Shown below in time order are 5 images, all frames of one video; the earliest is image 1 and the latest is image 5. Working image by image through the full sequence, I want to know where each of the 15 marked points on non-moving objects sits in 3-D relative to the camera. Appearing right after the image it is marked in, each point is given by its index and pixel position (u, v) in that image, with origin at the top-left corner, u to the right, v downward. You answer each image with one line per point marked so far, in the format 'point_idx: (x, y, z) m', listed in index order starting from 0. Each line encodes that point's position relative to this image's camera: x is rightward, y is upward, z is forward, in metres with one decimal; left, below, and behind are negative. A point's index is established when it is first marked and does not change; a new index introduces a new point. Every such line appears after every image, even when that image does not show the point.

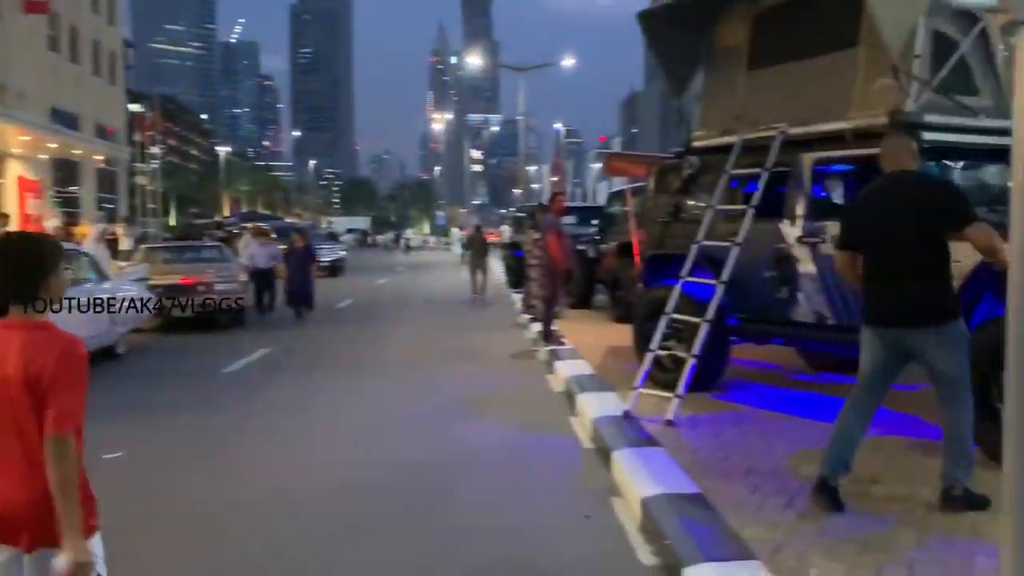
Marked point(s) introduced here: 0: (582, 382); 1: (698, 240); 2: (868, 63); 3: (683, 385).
0: (+0.7, -0.9, +8.8) m
1: (+1.6, +0.4, +7.4) m
2: (+2.8, +1.8, +6.9) m
3: (+1.3, -0.8, +6.8) m
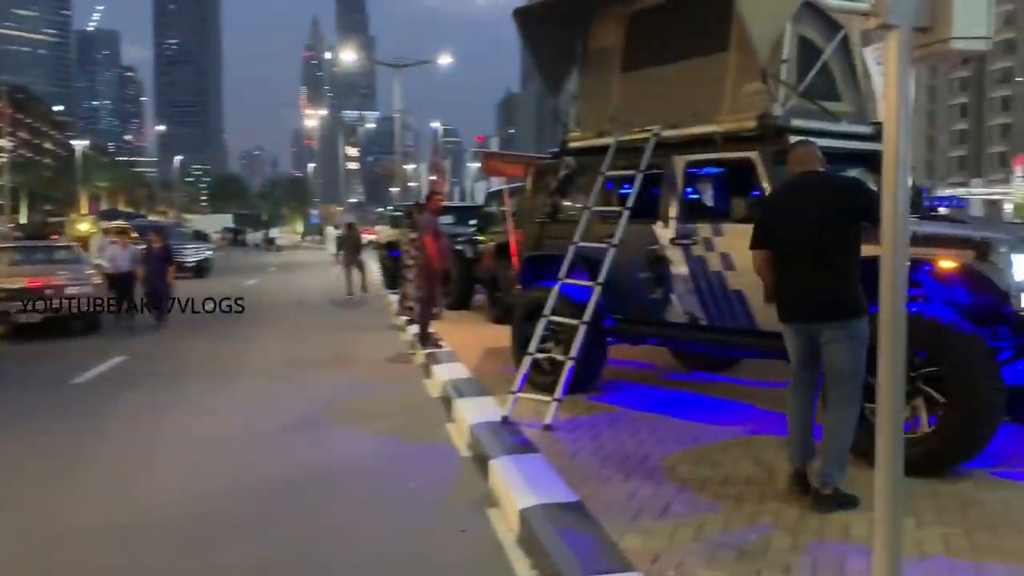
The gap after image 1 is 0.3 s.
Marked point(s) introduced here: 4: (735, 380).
0: (-0.5, -1.0, +8.6) m
1: (+0.5, +0.4, +7.3) m
2: (+1.8, +1.8, +7.0) m
3: (+0.4, -0.8, +6.7) m
4: (+2.2, -0.9, +8.7) m
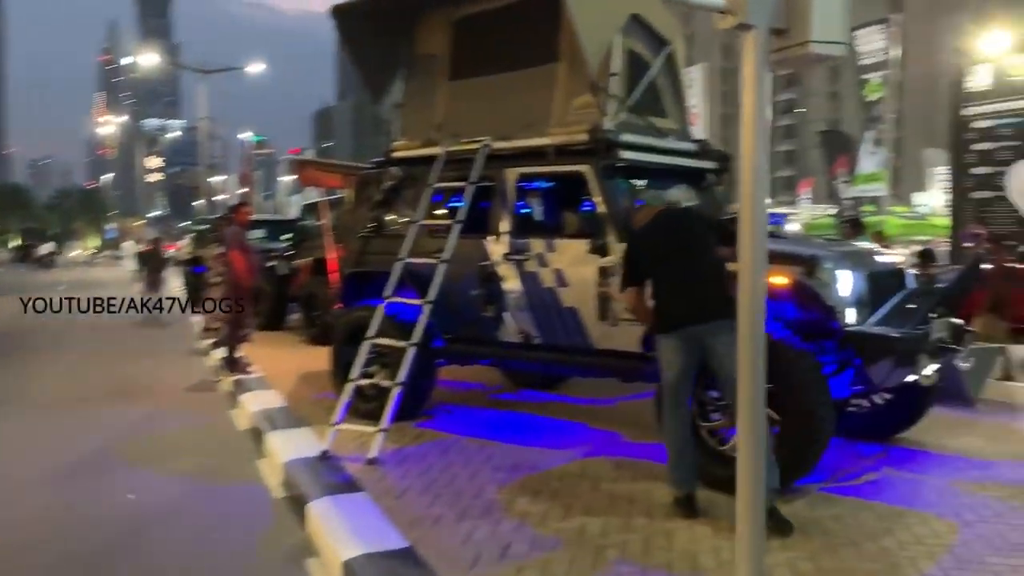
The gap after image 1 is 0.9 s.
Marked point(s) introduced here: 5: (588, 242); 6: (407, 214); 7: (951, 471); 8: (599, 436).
0: (-2.1, -1.1, +7.8) m
1: (-0.9, +0.2, +6.8) m
2: (+0.4, +1.6, +6.8) m
3: (-0.9, -0.9, +6.2) m
4: (+0.5, -1.1, +8.5) m
5: (+0.6, +0.3, +6.4) m
6: (-0.9, +0.6, +7.7) m
7: (+3.0, -1.2, +5.9) m
8: (+0.7, -1.2, +6.8) m
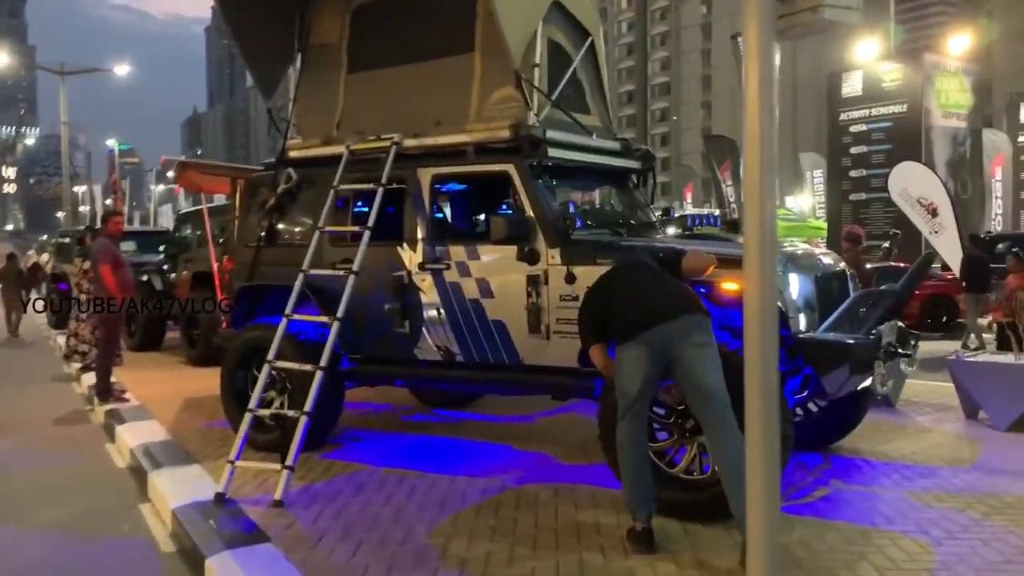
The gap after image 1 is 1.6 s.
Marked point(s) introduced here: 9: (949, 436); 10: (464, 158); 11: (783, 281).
0: (-2.8, -1.3, +6.9) m
1: (-1.4, +0.1, +6.0) m
2: (-0.2, +1.6, +6.2) m
3: (-1.3, -1.0, +5.4) m
4: (-0.3, -1.2, +7.9) m
5: (0.0, +0.3, +5.8) m
6: (-1.6, +0.5, +6.9) m
7: (+2.5, -1.2, +5.7) m
8: (+0.1, -1.2, +6.2) m
9: (+3.4, -1.2, +6.9) m
10: (-0.3, +0.9, +6.1) m
11: (+1.6, 0.0, +5.1) m
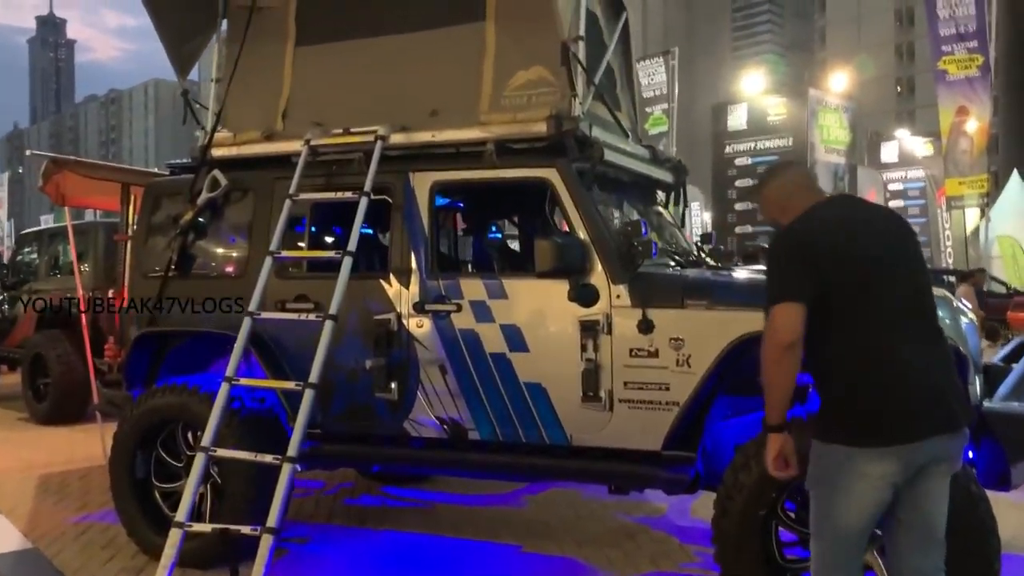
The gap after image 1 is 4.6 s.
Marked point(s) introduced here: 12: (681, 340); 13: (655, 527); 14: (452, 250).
0: (-2.7, -1.6, +4.7) m
1: (-1.2, -0.1, +4.2) m
2: (0.0, +1.3, +4.6) m
3: (-1.0, -1.2, +3.6) m
4: (-0.4, -1.5, +6.2) m
5: (+0.2, 0.0, +4.2) m
6: (-1.6, +0.3, +5.0) m
7: (+2.7, -1.5, +4.5) m
8: (+0.3, -1.5, +4.6) m
9: (+3.4, -1.5, +5.9) m
10: (-0.2, +0.7, +4.5) m
11: (+1.9, -0.2, +3.7) m
12: (+0.8, -0.2, +4.0) m
13: (+0.9, -1.5, +5.5) m
14: (-0.2, +0.2, +4.5) m
